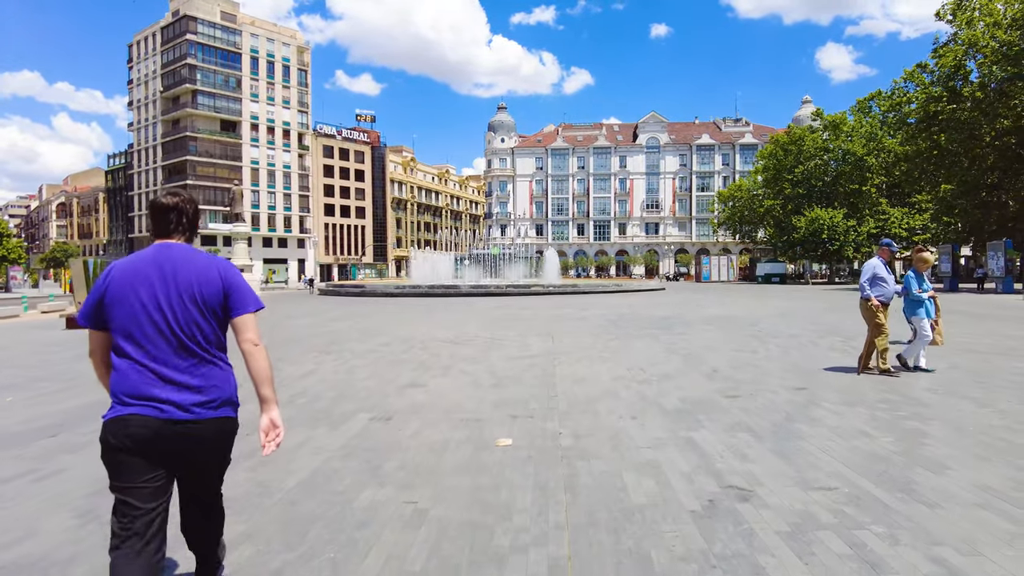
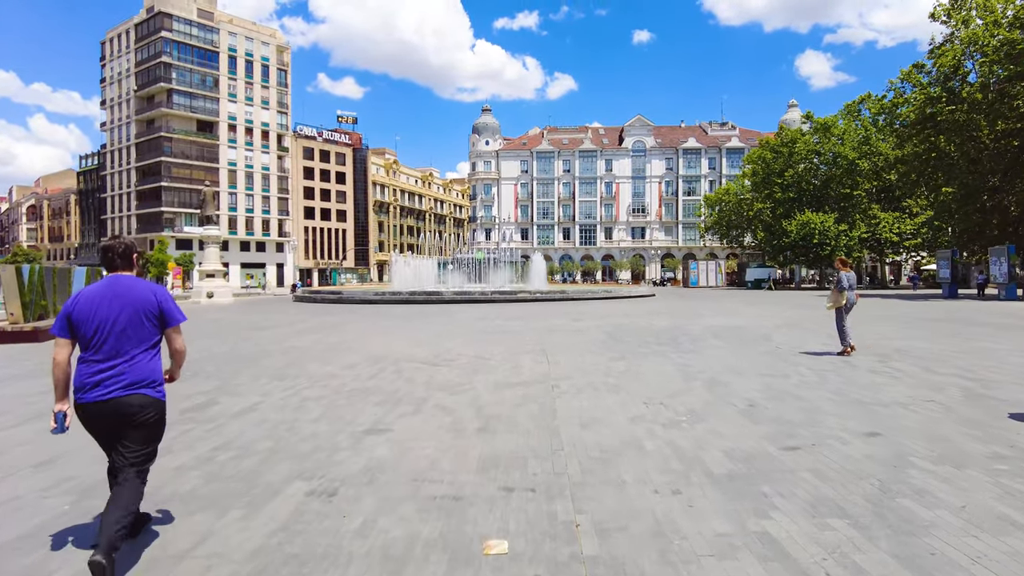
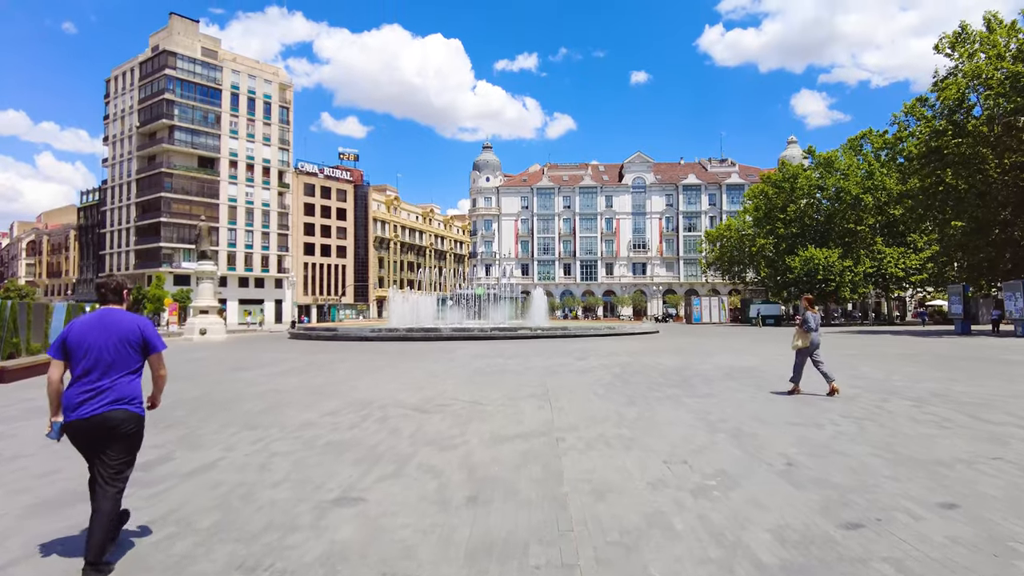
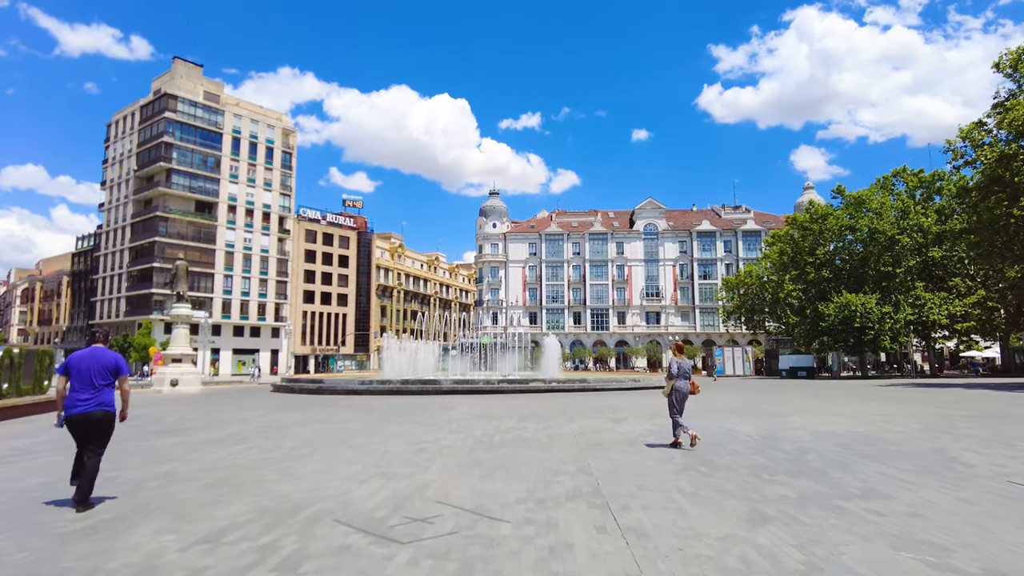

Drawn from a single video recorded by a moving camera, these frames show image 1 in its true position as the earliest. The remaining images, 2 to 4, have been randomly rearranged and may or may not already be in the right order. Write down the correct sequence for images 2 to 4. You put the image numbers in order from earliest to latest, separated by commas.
2, 3, 4
